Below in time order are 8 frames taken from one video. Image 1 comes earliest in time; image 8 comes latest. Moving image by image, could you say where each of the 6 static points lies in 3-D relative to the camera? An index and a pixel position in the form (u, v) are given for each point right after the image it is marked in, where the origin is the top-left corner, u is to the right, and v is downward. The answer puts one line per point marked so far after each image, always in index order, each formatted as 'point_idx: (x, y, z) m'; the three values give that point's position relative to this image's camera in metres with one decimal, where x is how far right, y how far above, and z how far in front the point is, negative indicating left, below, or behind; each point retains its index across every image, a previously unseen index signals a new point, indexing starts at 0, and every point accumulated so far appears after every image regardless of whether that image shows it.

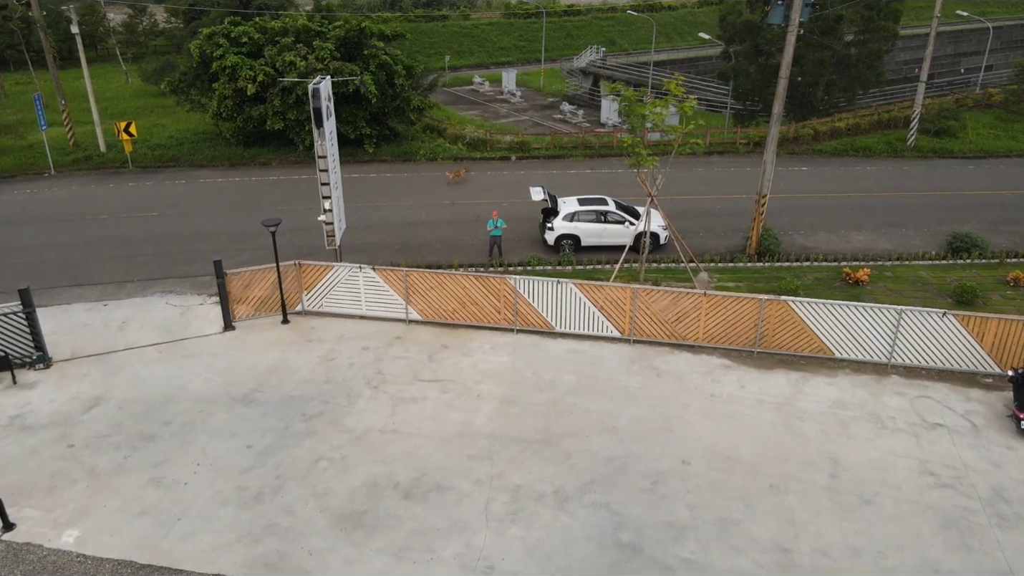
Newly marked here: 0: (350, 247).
0: (-4.5, +1.1, +19.8) m
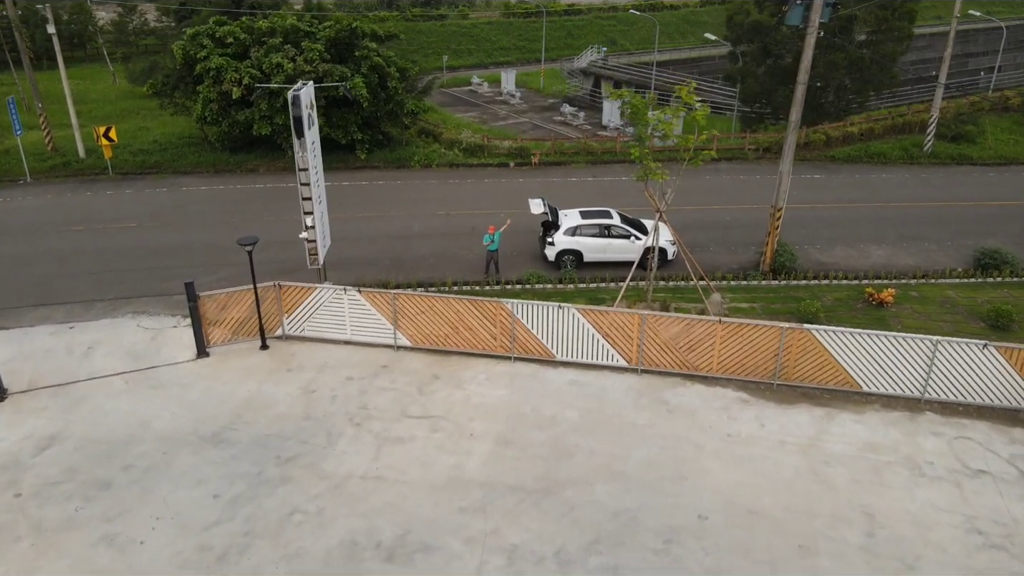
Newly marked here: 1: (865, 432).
0: (-4.5, +0.7, +18.6) m
1: (+5.8, -2.4, +11.8) m
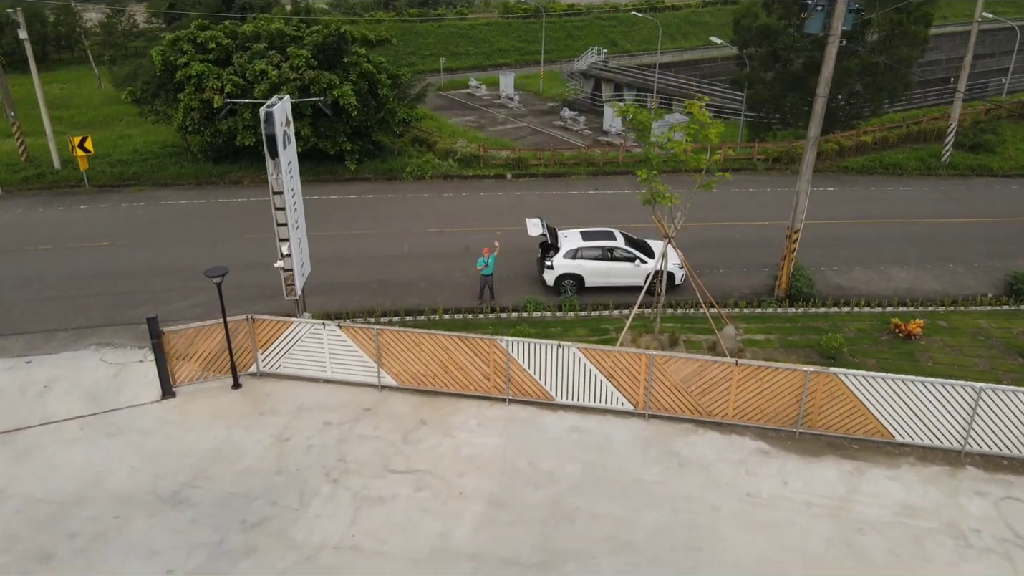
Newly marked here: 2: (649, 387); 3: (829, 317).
0: (-4.6, 0.0, +17.3) m
1: (+5.7, -3.0, +10.6) m
2: (+2.3, -1.7, +12.1) m
3: (+6.9, -0.6, +15.5) m
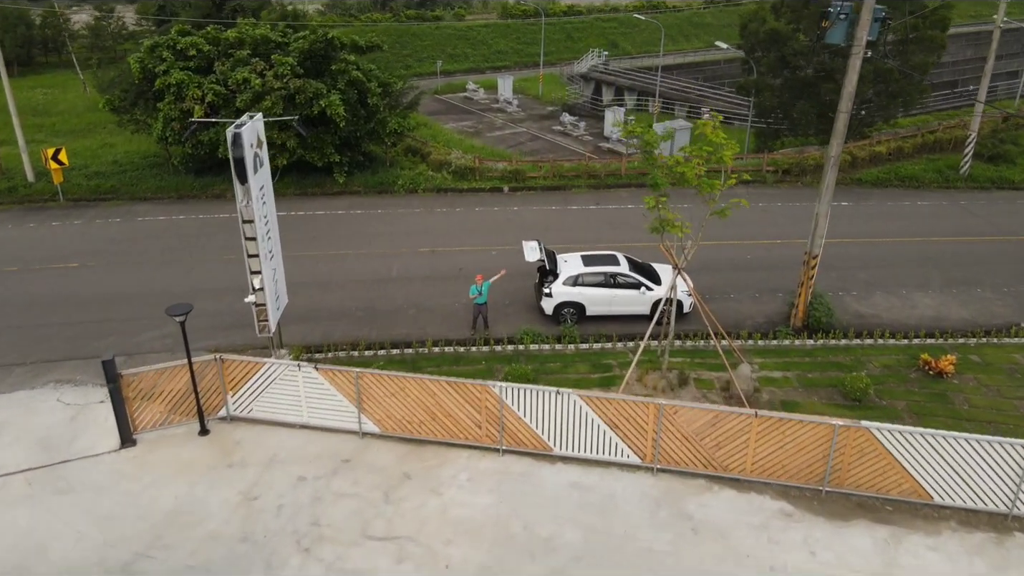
0: (-4.7, -0.6, +16.1) m
1: (+5.7, -3.6, +9.4) m
2: (+2.2, -2.3, +10.9) m
3: (+6.8, -1.3, +14.3) m
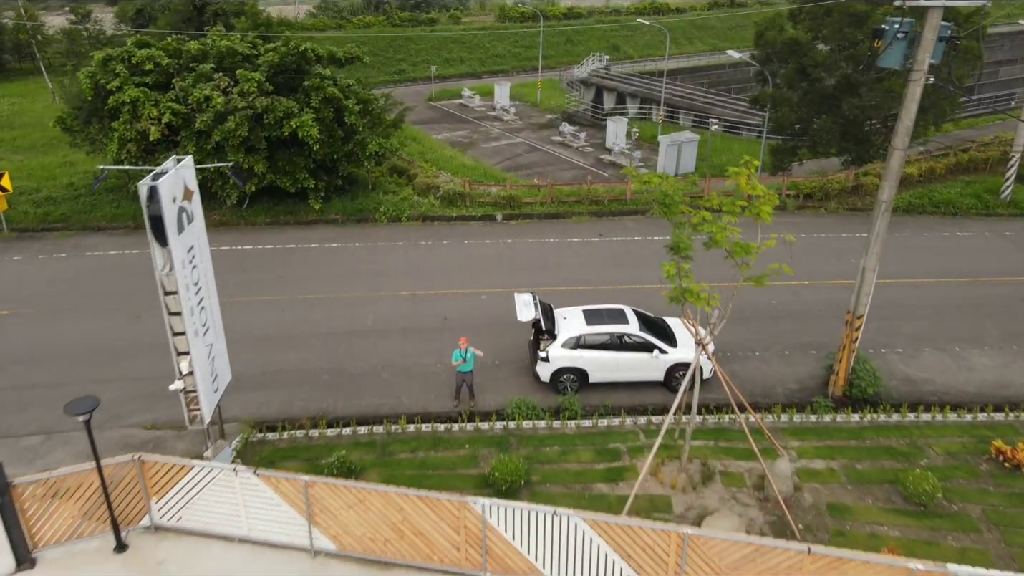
0: (-4.9, -1.7, +13.8) m
1: (+5.5, -4.8, +7.1) m
2: (+2.1, -3.5, +8.7) m
3: (+6.6, -2.4, +12.0) m
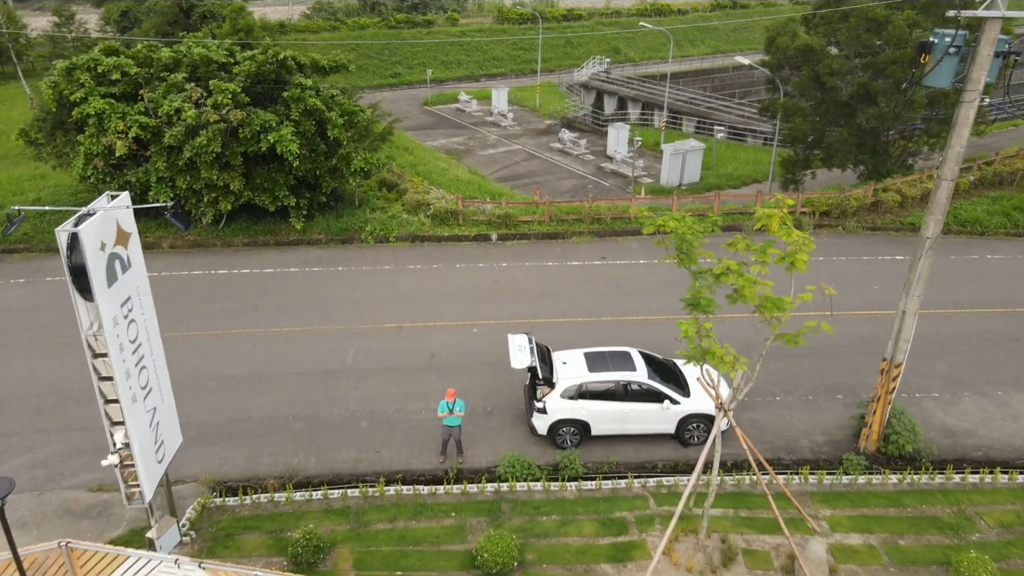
0: (-5.0, -2.4, +12.4) m
1: (+5.4, -5.5, +5.7) m
2: (+1.9, -4.1, +7.2) m
3: (+6.5, -3.1, +10.6) m
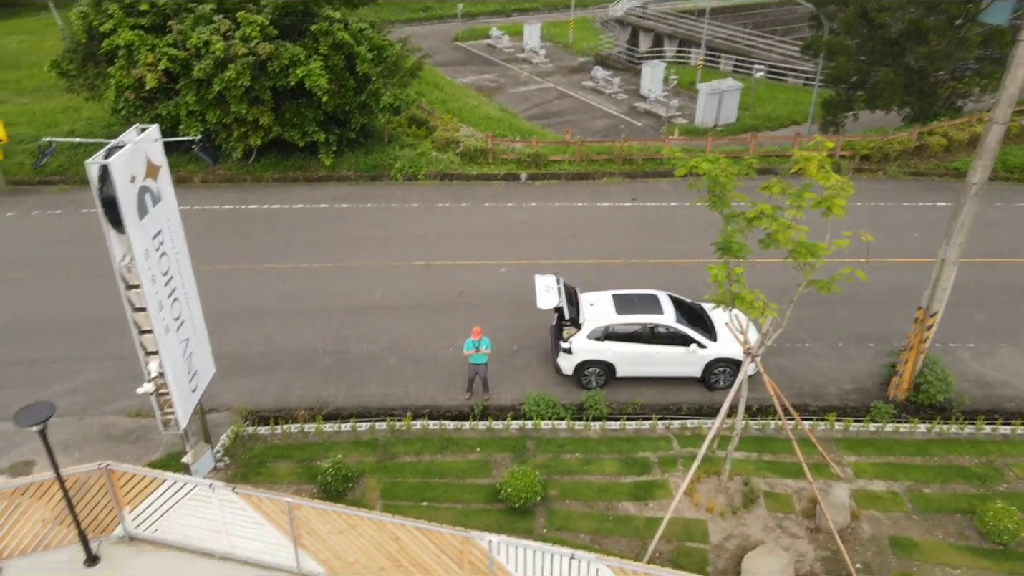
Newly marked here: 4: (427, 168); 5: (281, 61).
0: (-4.6, -1.3, +12.7) m
1: (+5.5, -5.1, +5.8) m
2: (+2.2, -3.5, +7.4) m
3: (+6.9, -2.3, +10.5) m
4: (-2.3, +3.3, +19.6) m
5: (-5.8, +5.7, +18.0) m
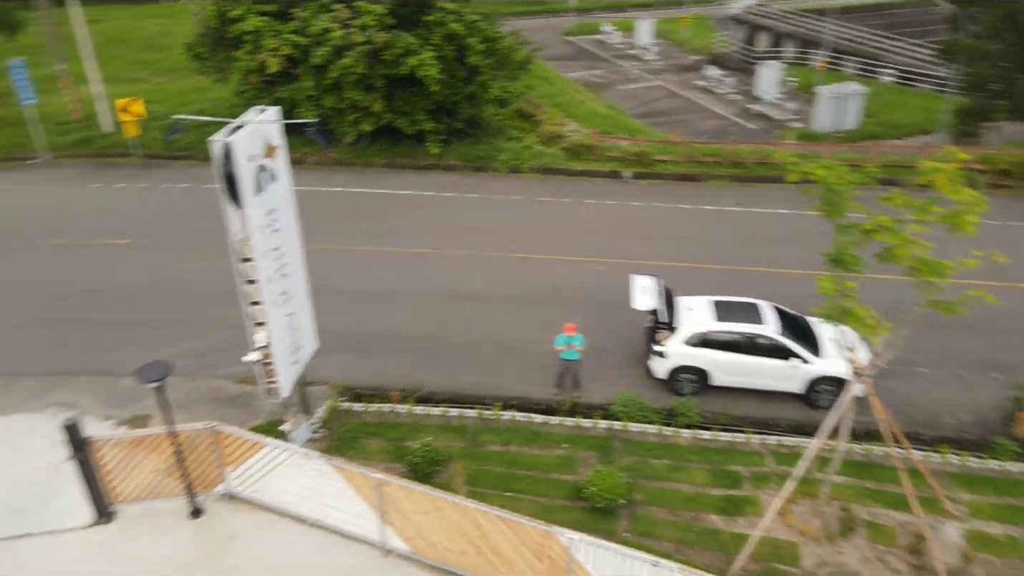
0: (-2.9, -0.9, +13.1) m
1: (+5.9, -5.4, +5.1) m
2: (+2.9, -3.7, +7.0) m
3: (+8.0, -2.8, +9.5) m
4: (+0.5, +3.5, +19.6) m
5: (-2.9, +6.2, +18.5) m
